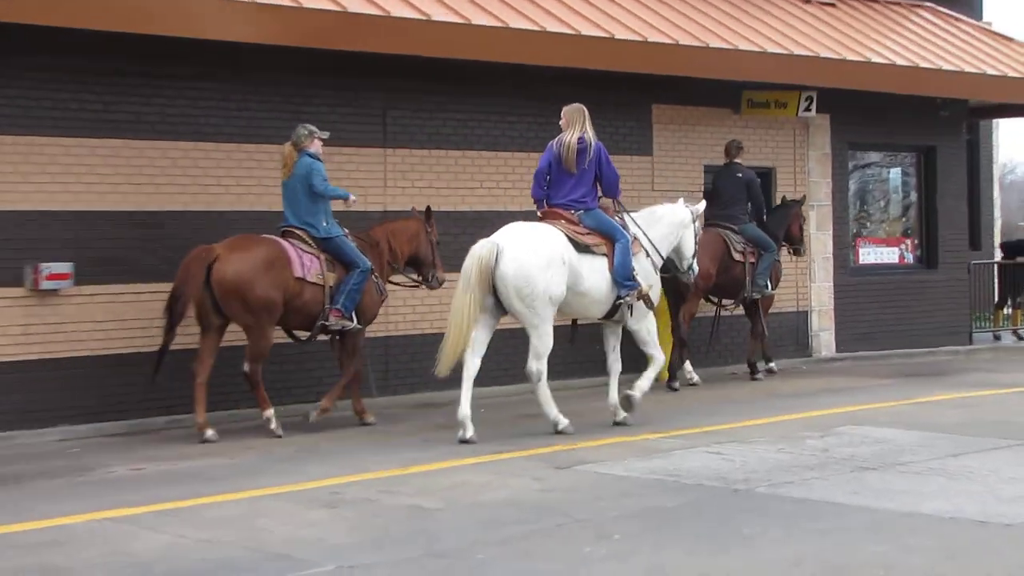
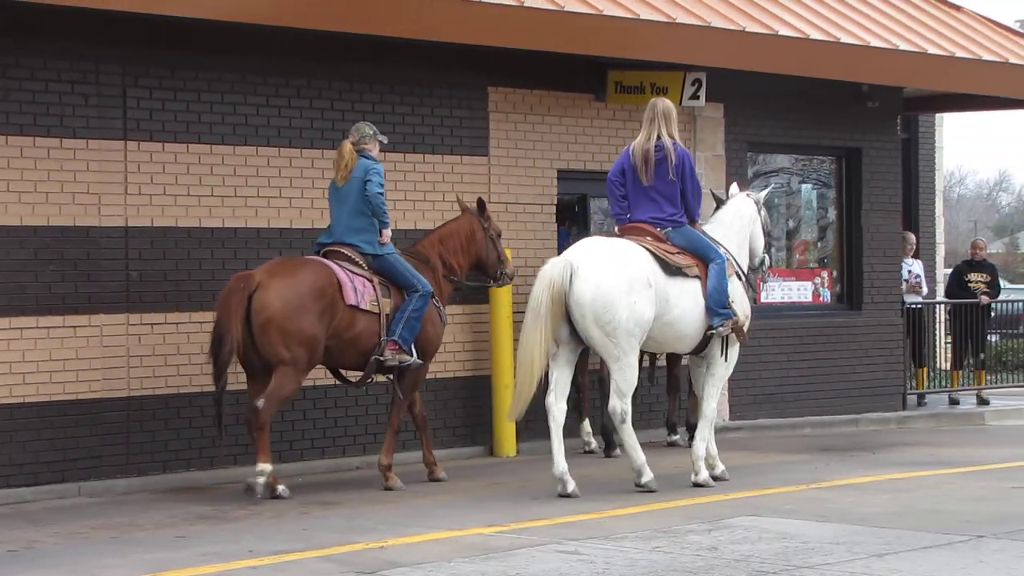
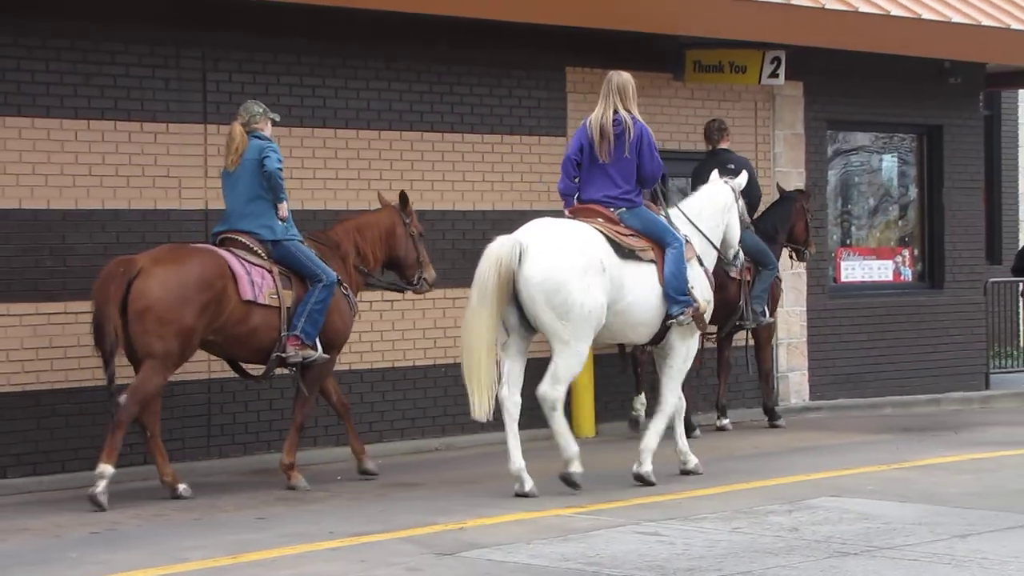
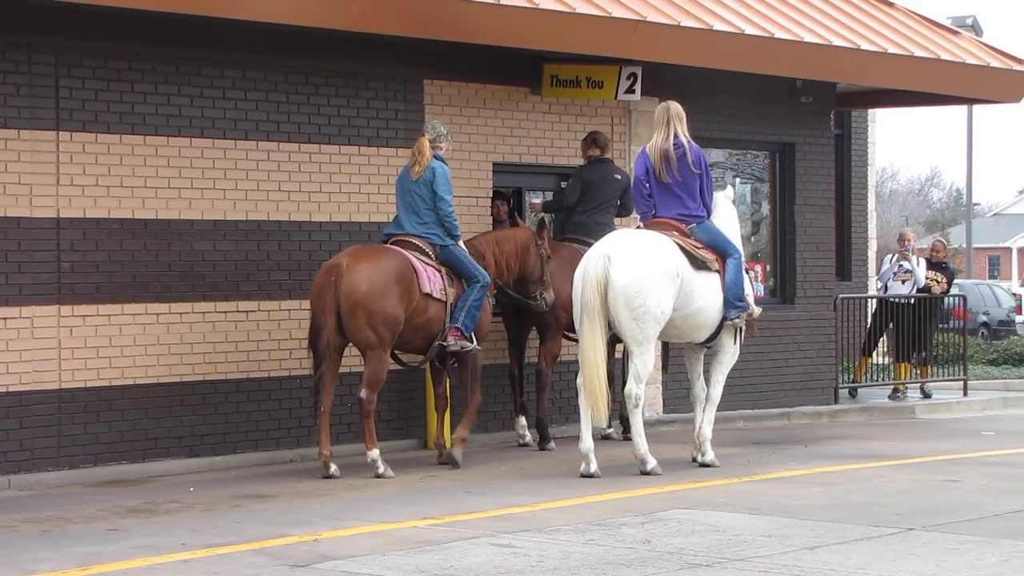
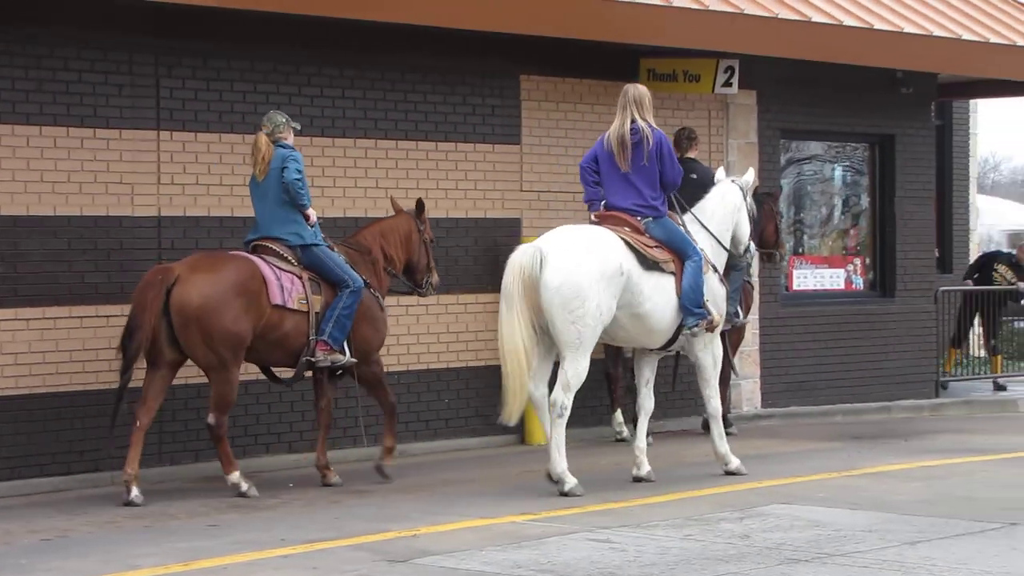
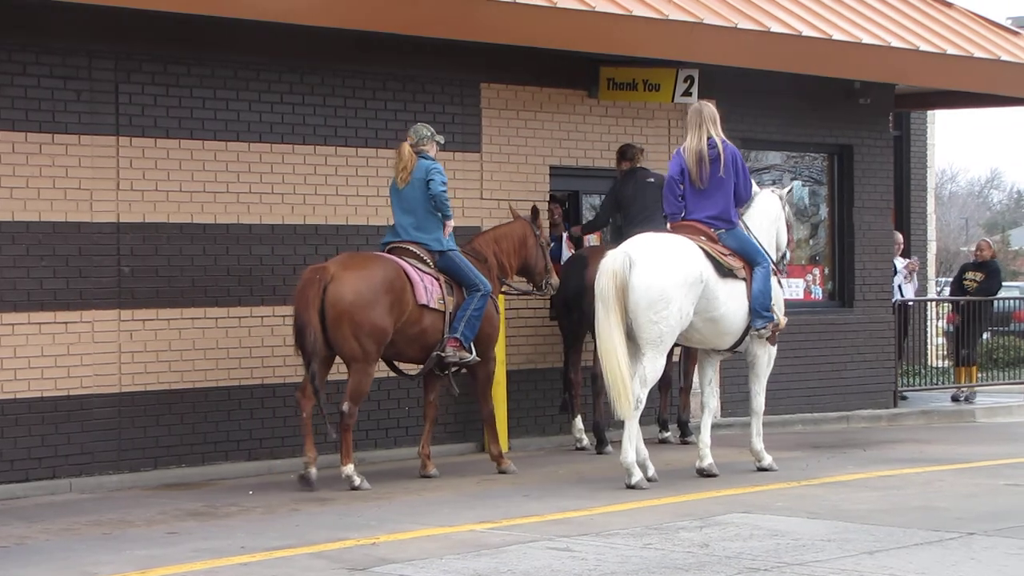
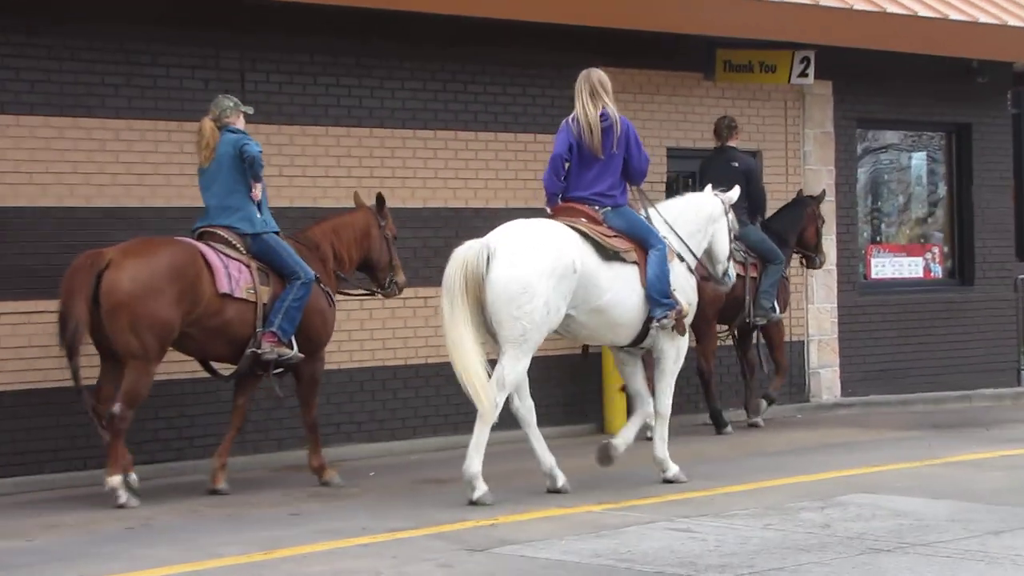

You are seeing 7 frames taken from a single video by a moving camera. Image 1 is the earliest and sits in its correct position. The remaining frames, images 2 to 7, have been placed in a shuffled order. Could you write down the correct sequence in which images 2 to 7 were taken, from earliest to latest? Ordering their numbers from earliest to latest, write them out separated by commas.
7, 3, 5, 2, 6, 4
